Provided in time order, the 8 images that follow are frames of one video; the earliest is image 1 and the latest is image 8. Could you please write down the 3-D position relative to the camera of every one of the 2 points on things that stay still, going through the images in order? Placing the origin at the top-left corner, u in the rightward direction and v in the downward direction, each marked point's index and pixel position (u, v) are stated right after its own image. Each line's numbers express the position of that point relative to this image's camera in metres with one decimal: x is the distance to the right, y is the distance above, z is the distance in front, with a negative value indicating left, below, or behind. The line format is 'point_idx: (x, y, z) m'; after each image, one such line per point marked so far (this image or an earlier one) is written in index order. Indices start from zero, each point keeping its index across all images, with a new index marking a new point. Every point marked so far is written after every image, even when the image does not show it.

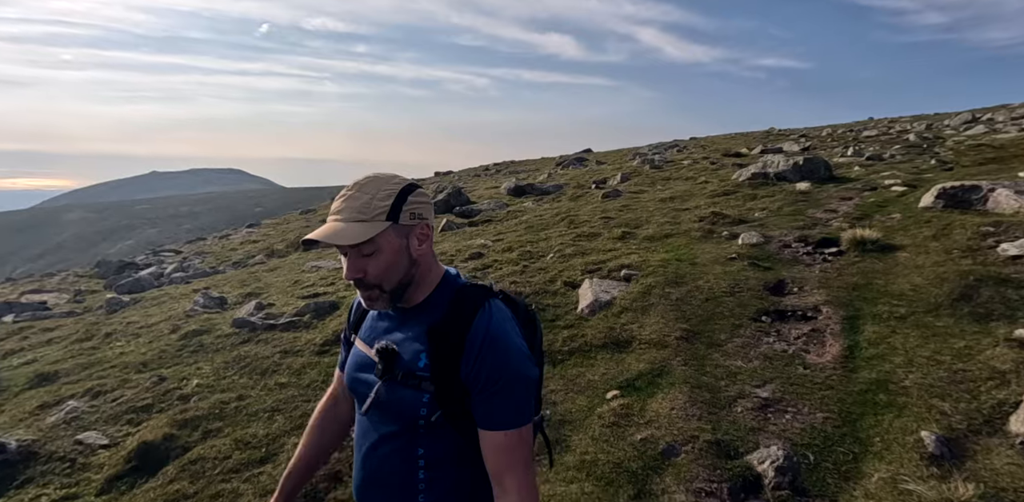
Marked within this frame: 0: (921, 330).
0: (+8.5, -1.6, +11.4) m
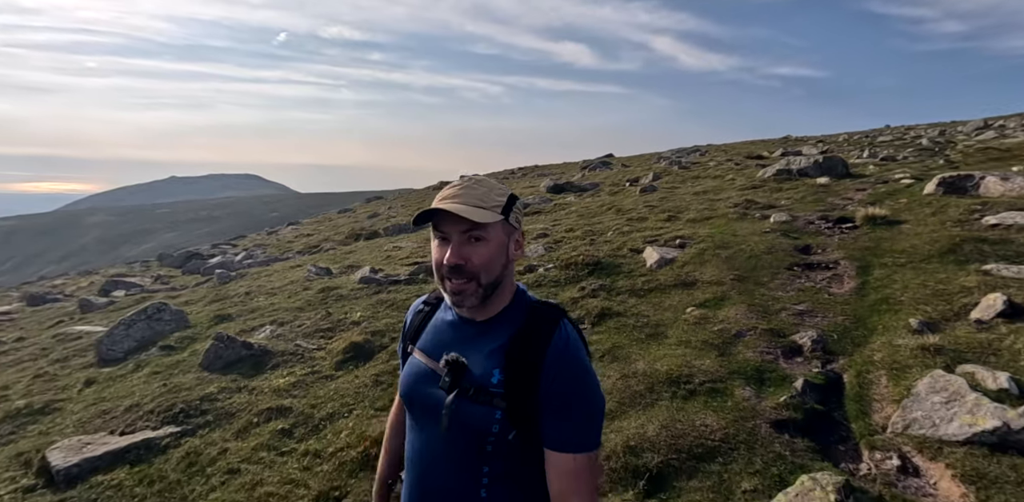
0: (+11.3, -0.5, +15.4) m
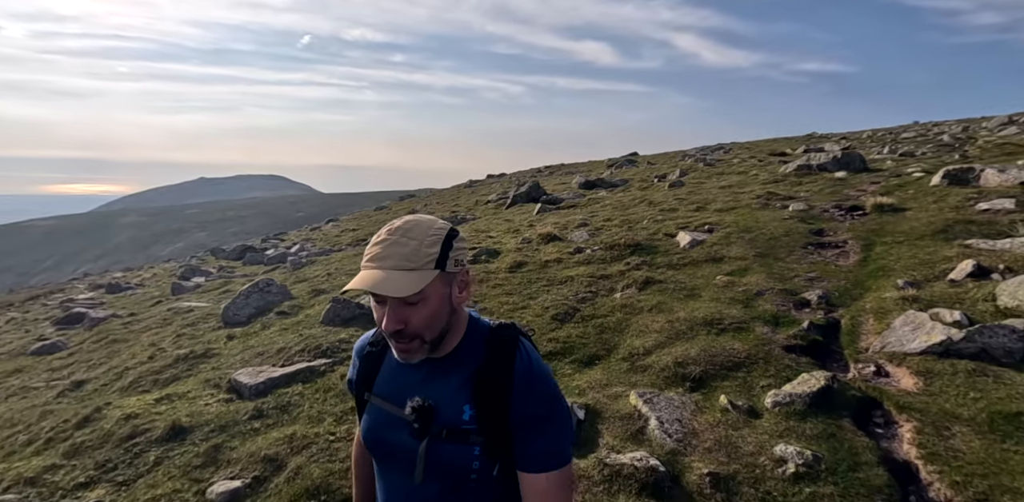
0: (+13.3, +0.2, +18.4) m
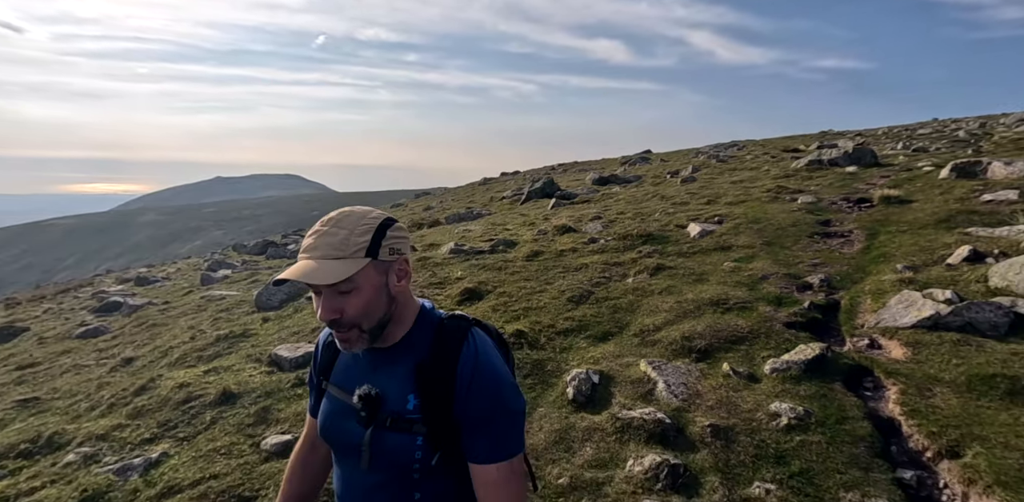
0: (+13.9, +0.6, +19.1) m
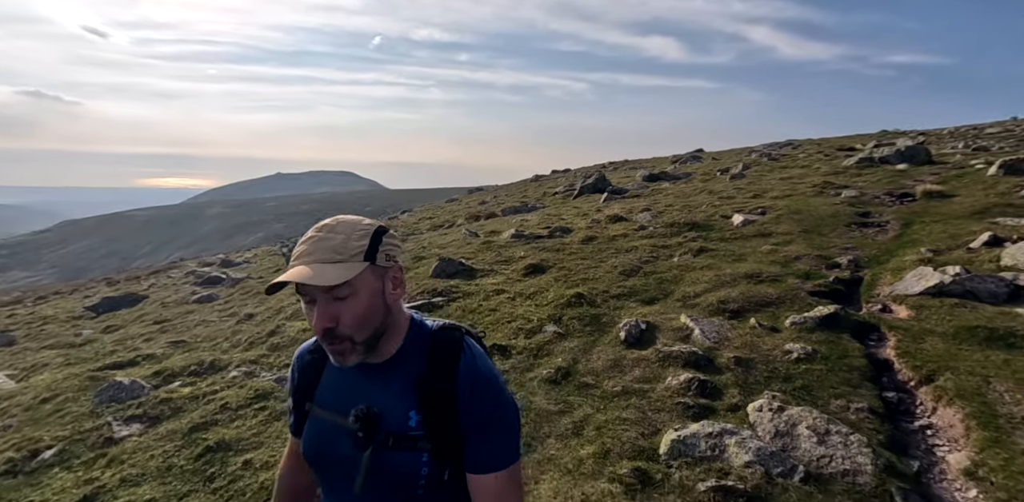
0: (+16.2, +1.0, +20.7) m
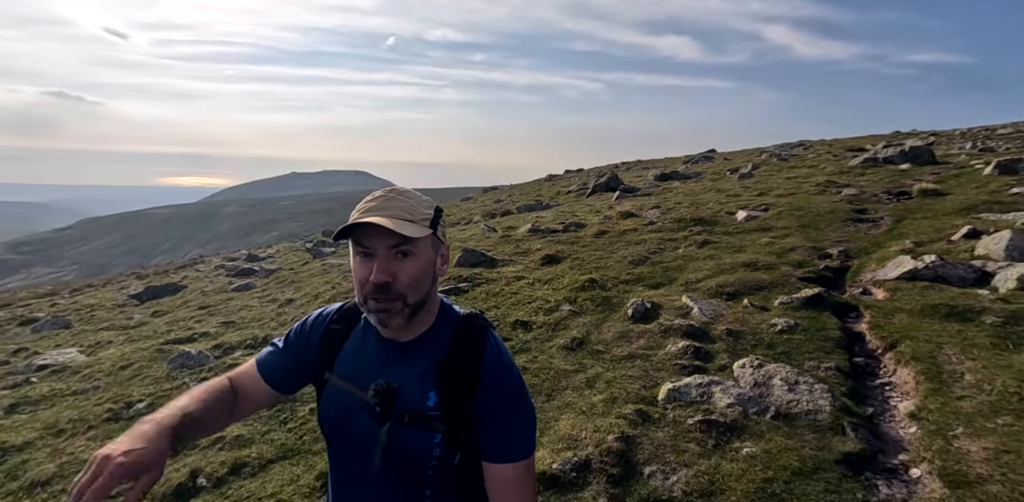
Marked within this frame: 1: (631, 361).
0: (+17.0, +1.3, +22.2) m
1: (+2.7, -2.5, +12.7) m
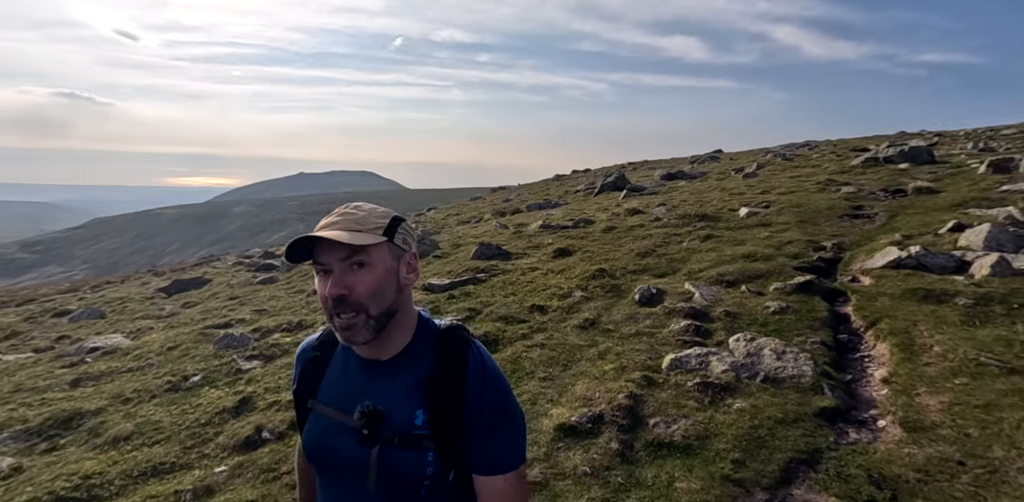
0: (+17.6, +1.5, +23.5) m
1: (+3.2, -2.2, +14.1) m
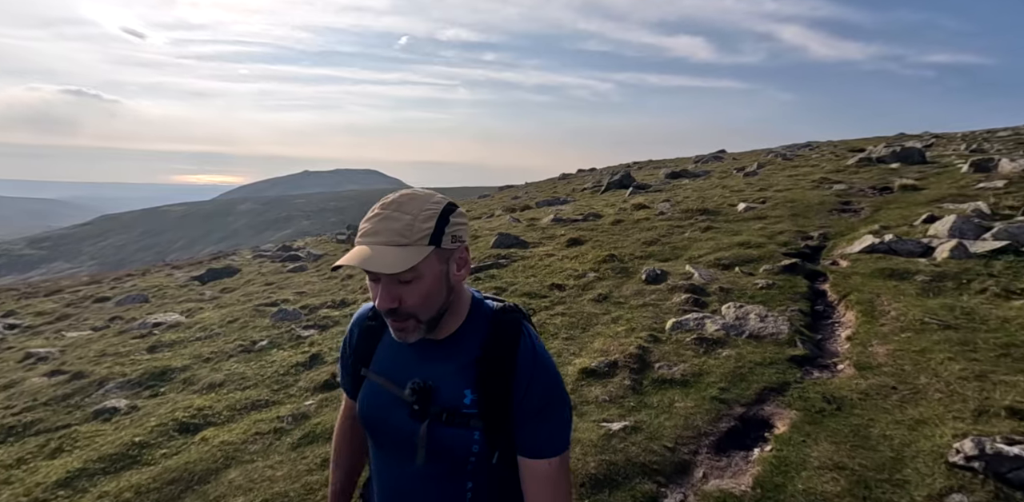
0: (+18.4, +2.0, +25.9) m
1: (+4.0, -1.7, +16.6) m
